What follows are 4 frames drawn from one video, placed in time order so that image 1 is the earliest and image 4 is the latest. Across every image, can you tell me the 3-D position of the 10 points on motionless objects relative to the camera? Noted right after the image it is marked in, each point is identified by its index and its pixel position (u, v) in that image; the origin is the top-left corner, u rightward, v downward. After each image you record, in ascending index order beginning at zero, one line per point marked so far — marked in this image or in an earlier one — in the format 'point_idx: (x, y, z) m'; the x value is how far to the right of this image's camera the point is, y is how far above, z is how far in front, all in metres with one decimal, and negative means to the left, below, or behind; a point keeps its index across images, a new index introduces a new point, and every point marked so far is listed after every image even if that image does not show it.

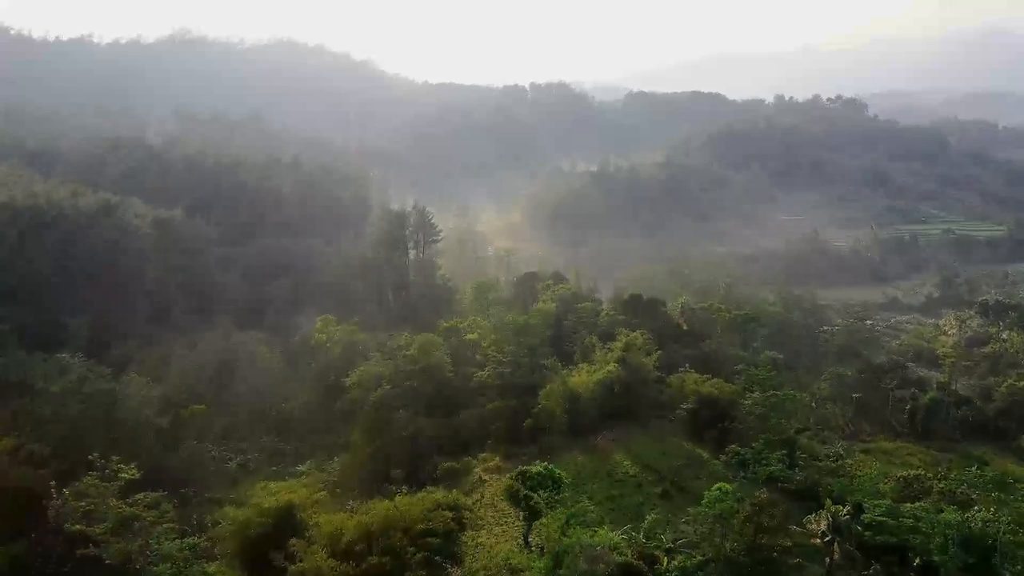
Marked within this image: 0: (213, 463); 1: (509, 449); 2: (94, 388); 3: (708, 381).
0: (-9.0, -5.3, +19.5) m
1: (-0.1, -4.6, +18.7) m
2: (-12.3, -2.9, +19.1) m
3: (+6.1, -2.9, +20.0) m
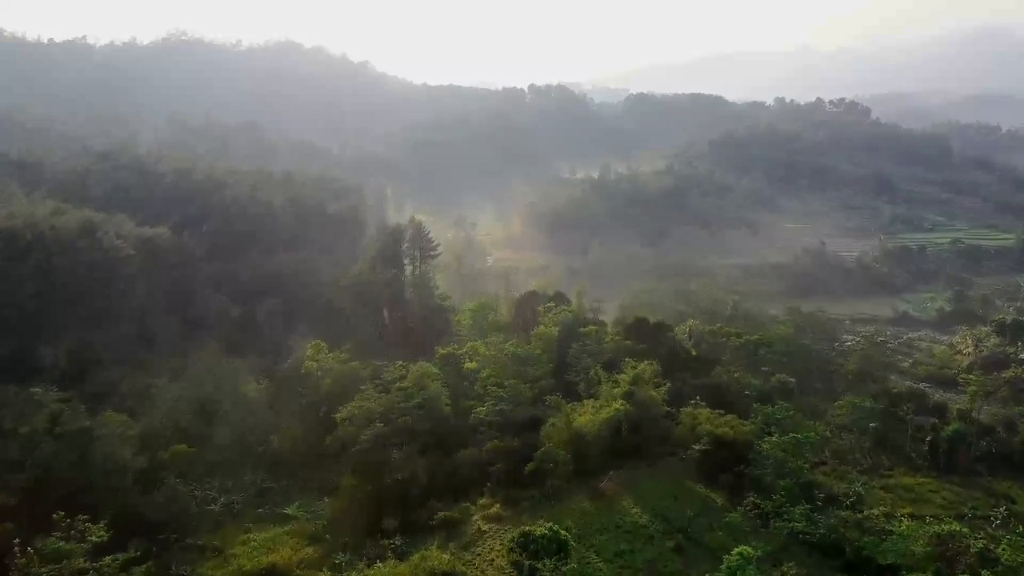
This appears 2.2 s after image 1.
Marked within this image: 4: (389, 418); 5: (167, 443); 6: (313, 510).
0: (-9.0, -6.2, +18.3) m
1: (0.0, -5.5, +17.6) m
2: (-12.3, -3.8, +17.9) m
3: (+6.1, -3.8, +18.9) m
4: (-3.6, -3.8, +18.9) m
5: (-10.6, -4.8, +19.9) m
6: (-5.7, -6.3, +18.4) m
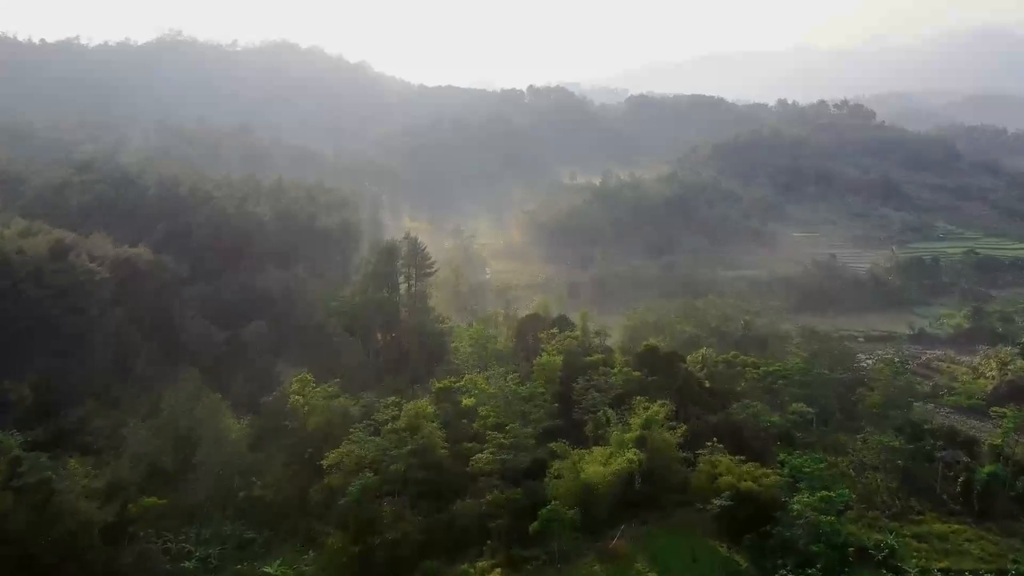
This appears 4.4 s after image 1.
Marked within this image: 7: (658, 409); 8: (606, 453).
0: (-8.9, -7.1, +16.7) m
1: (0.0, -6.5, +16.0) m
2: (-12.2, -4.8, +16.3) m
3: (+6.1, -4.7, +17.3) m
4: (-3.5, -4.7, +17.3) m
5: (-10.5, -5.8, +18.3) m
6: (-5.6, -7.3, +16.8) m
7: (+4.3, -3.5, +18.9) m
8: (+2.5, -4.4, +17.3) m
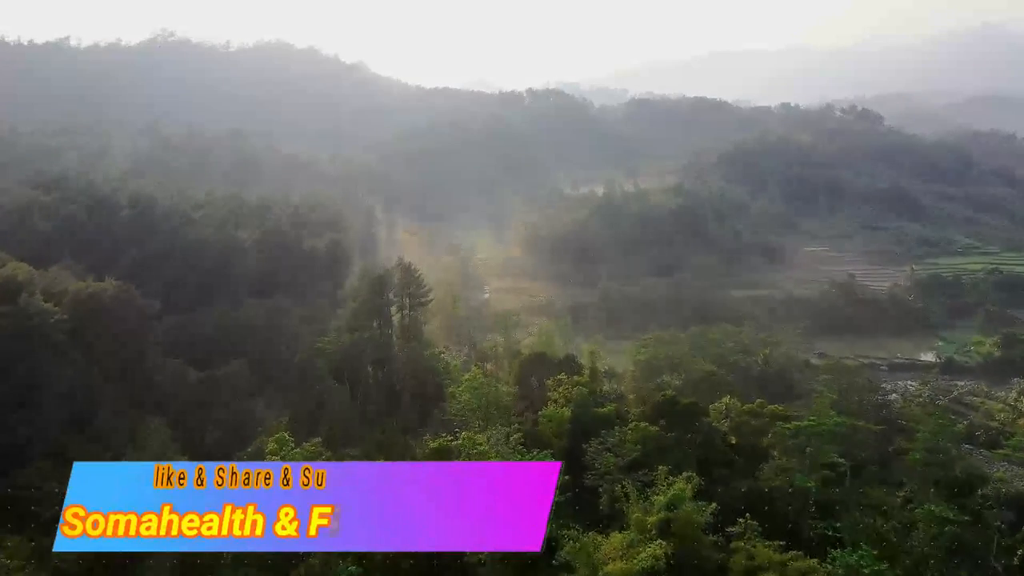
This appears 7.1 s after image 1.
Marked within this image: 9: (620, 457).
0: (-8.8, -8.6, +14.4) m
1: (+0.1, -7.9, +13.6) m
2: (-12.1, -6.2, +13.9) m
3: (+6.3, -6.1, +15.0) m
4: (-3.4, -6.2, +15.0) m
5: (-10.4, -7.2, +15.9) m
6: (-5.5, -8.7, +14.5) m
7: (+4.4, -4.9, +16.6) m
8: (+2.6, -5.8, +15.0) m
9: (+3.1, -4.8, +18.6) m
